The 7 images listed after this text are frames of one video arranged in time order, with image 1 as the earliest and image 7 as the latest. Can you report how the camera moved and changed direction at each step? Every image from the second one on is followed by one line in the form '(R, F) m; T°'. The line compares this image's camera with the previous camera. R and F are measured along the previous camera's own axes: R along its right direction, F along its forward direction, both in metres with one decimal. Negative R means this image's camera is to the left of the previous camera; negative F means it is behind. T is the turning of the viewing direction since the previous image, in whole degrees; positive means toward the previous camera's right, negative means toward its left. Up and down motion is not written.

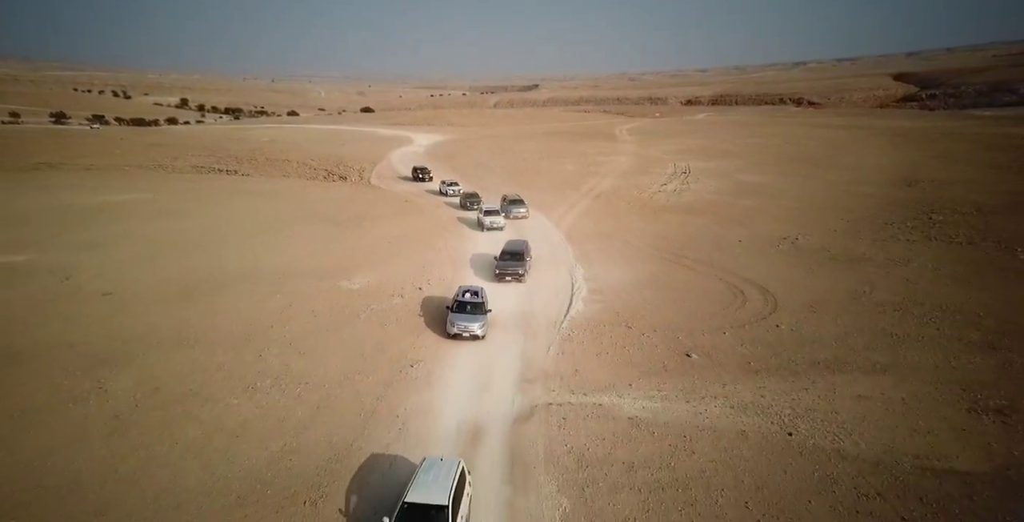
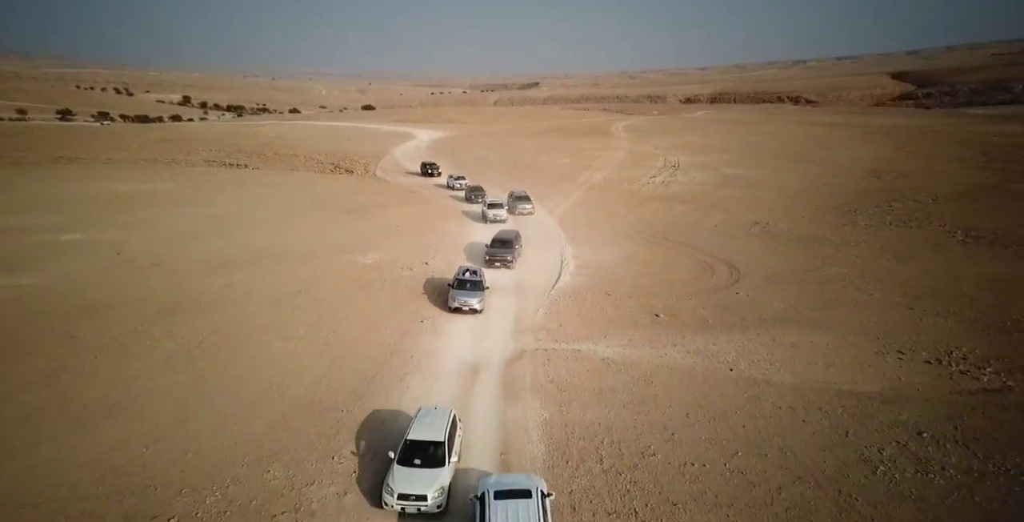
(+0.2, -2.9) m; 0°
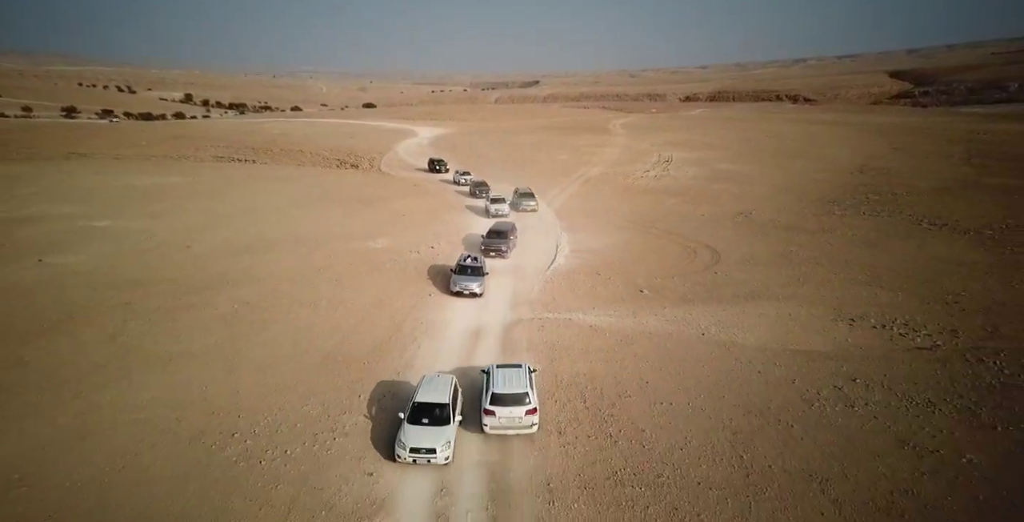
(+0.1, -2.2) m; 0°
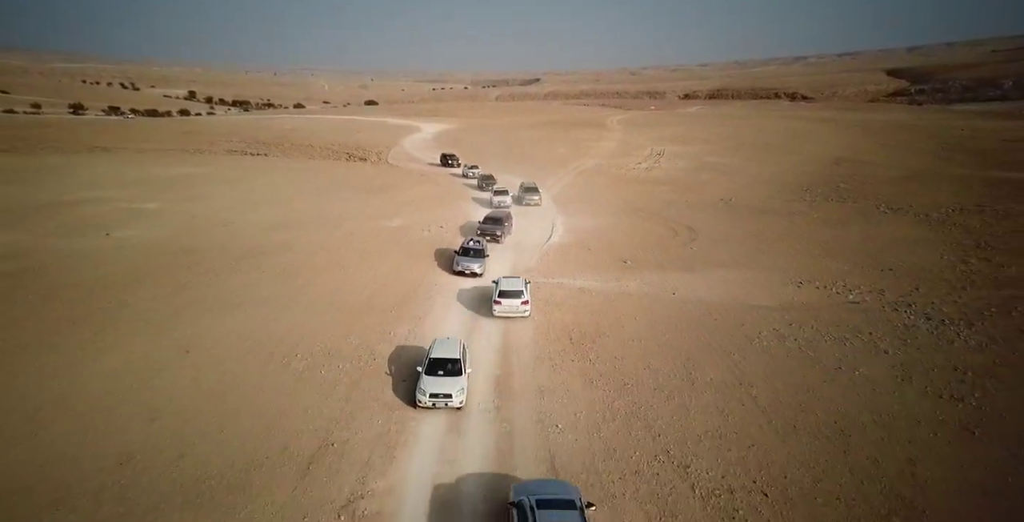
(0.0, -3.2) m; 0°
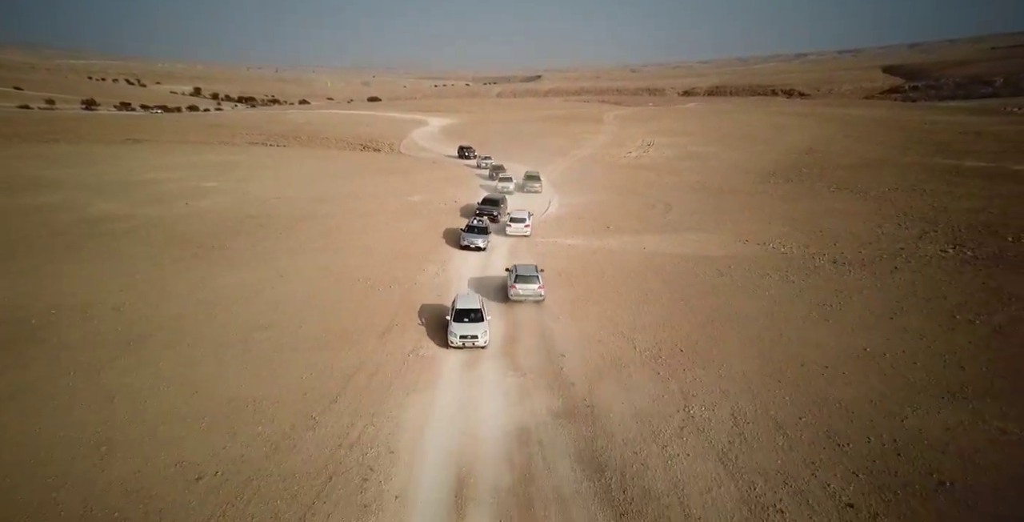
(-0.1, -5.2) m; 0°
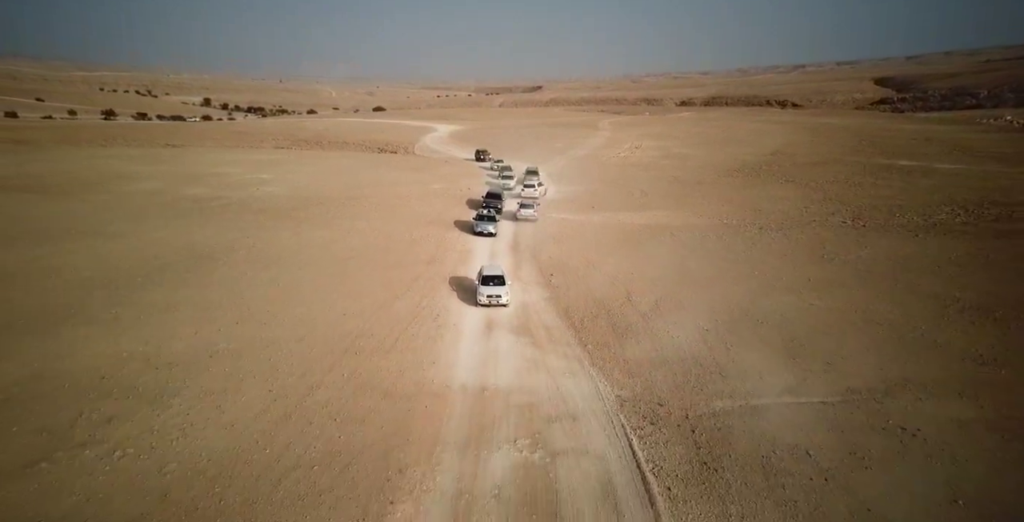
(-0.2, -7.0) m; 0°
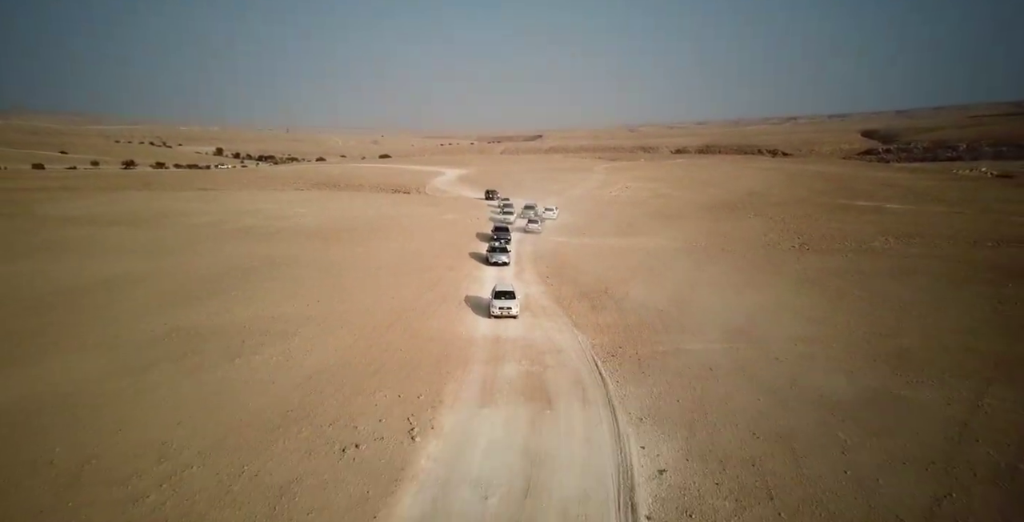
(-0.2, -5.5) m; 0°
